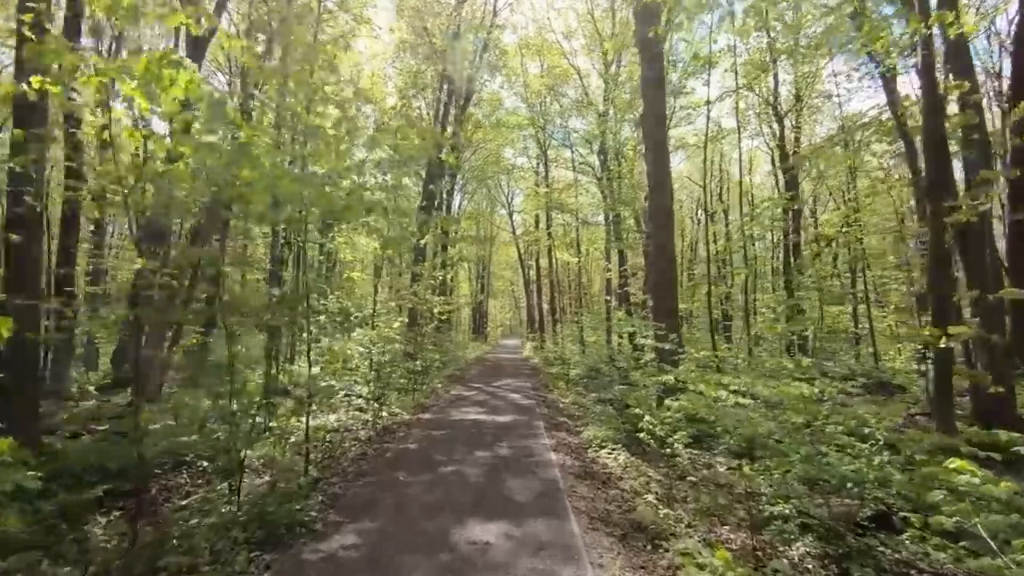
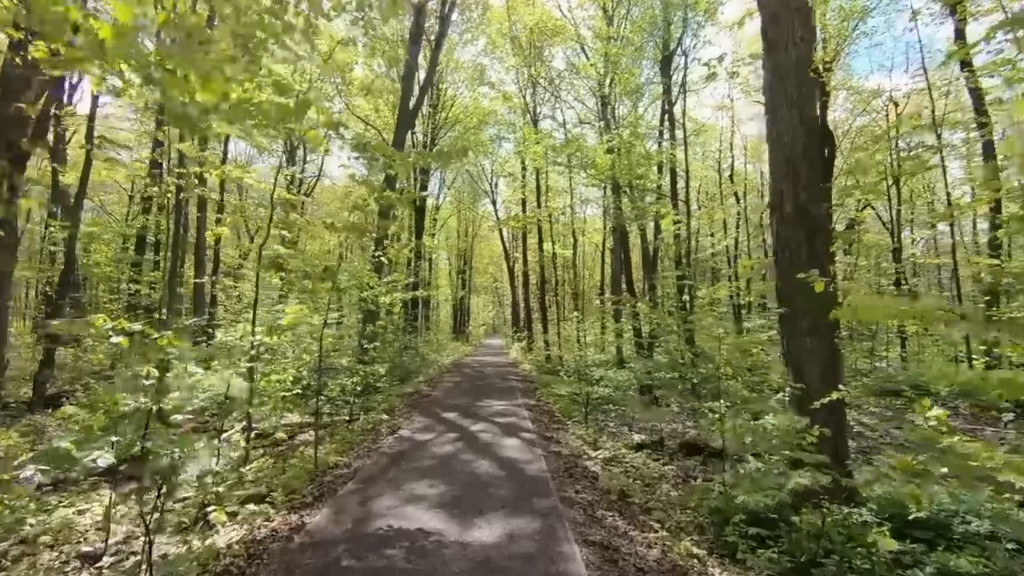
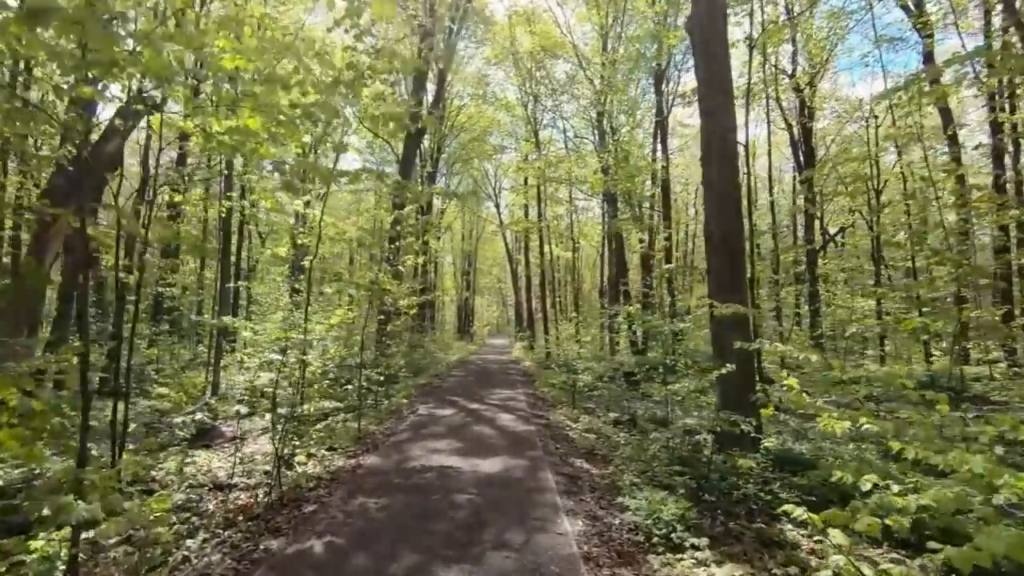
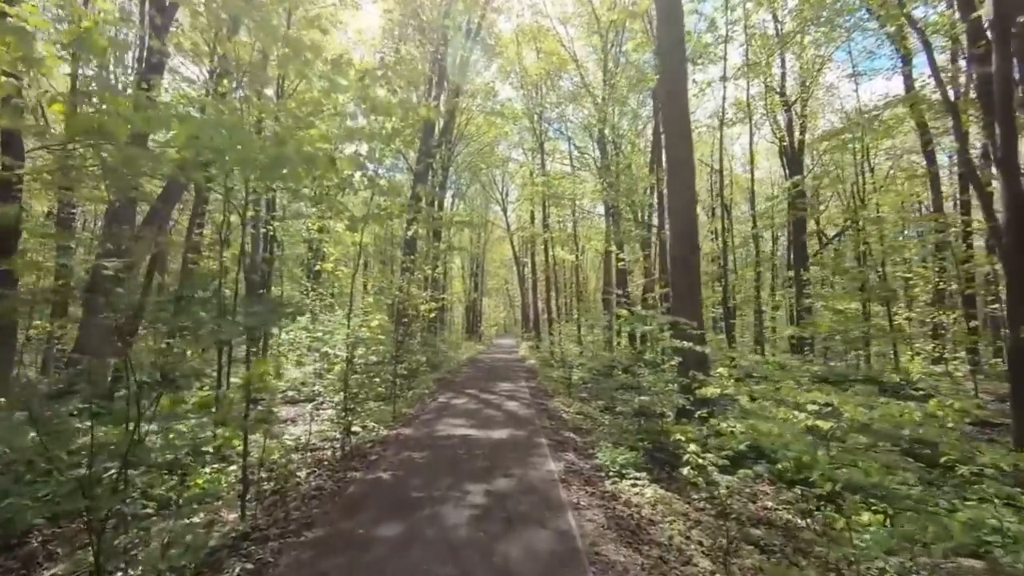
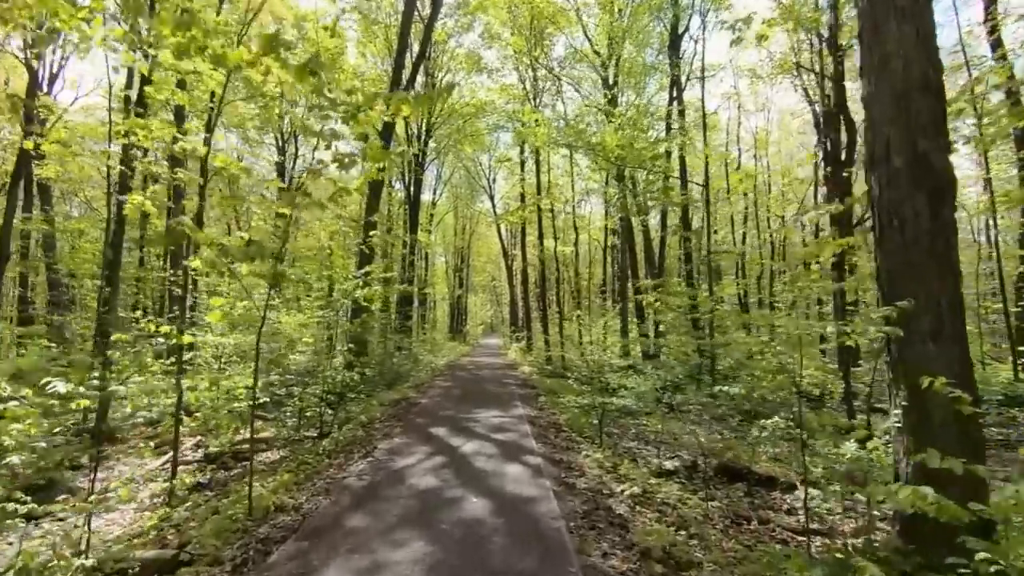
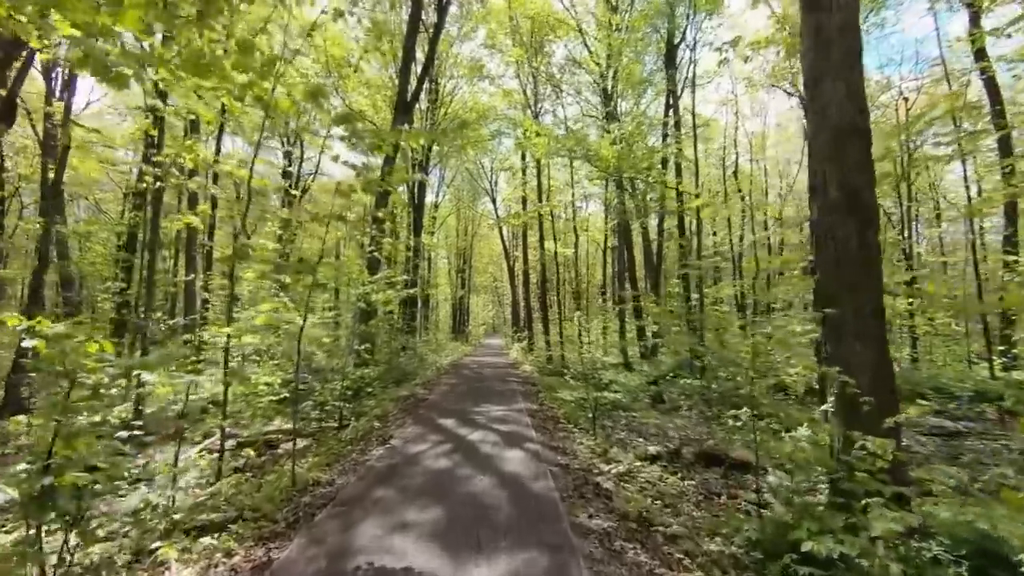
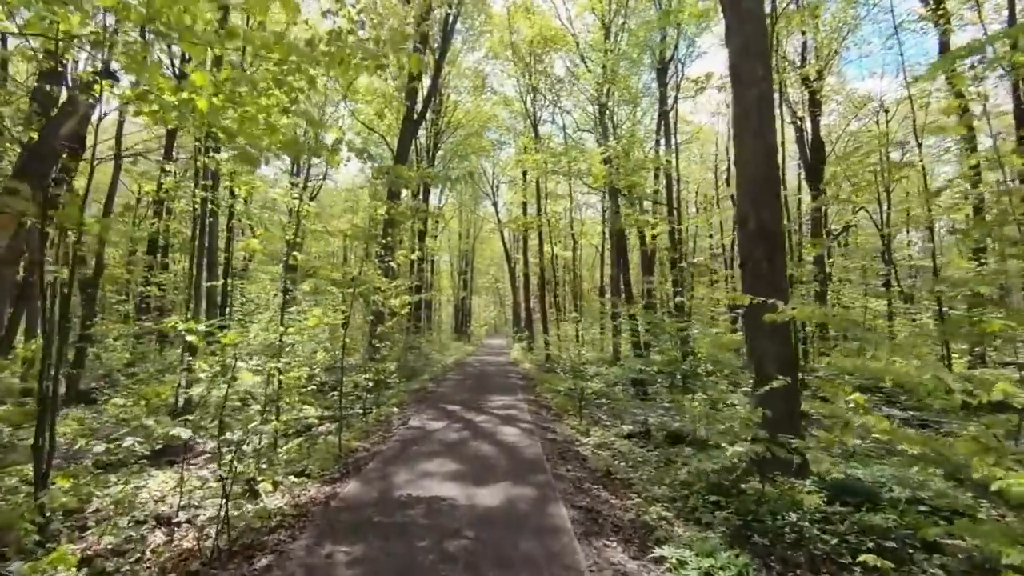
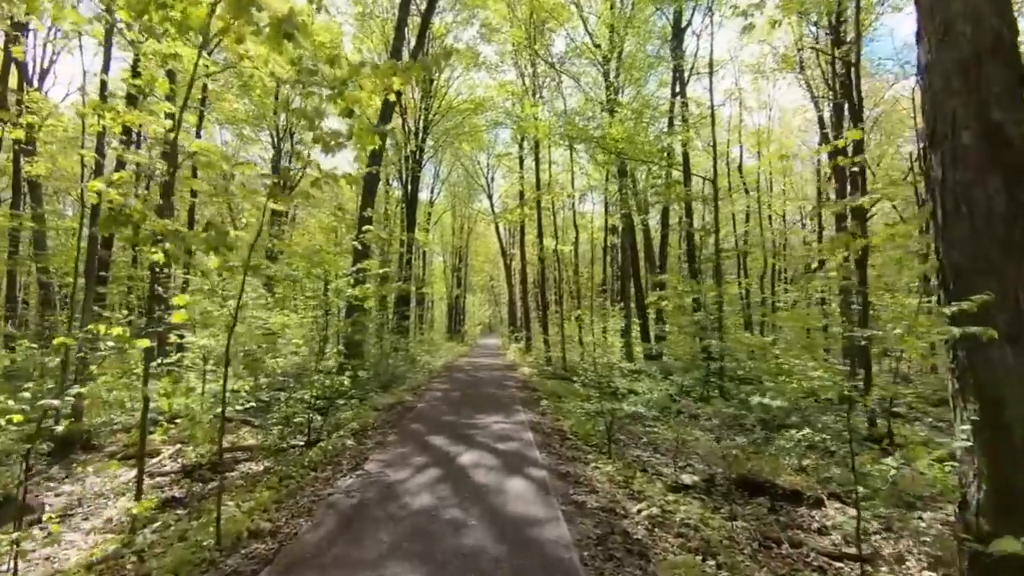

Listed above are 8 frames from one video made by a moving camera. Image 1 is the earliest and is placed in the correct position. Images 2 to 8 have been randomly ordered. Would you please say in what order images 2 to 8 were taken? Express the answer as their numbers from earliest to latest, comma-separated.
4, 3, 7, 2, 6, 5, 8
